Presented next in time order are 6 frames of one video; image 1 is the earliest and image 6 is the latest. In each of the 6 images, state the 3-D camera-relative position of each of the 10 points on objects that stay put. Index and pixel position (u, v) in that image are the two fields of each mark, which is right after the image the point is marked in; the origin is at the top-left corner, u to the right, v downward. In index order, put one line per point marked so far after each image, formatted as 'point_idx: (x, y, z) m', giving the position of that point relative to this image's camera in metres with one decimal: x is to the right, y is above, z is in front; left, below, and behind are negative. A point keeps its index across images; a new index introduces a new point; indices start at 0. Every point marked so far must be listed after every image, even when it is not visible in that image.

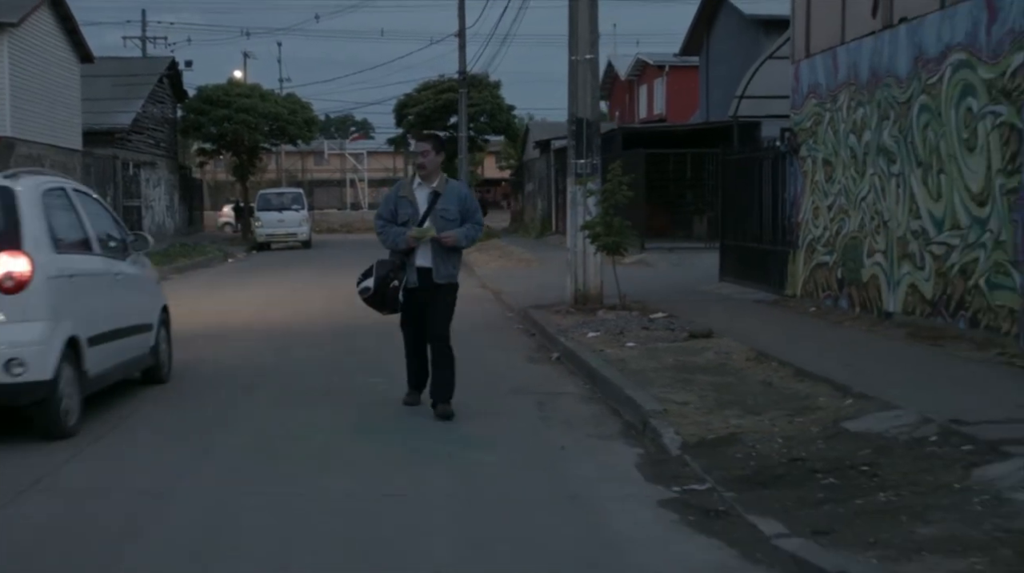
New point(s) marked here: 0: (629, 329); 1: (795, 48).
0: (+1.2, -0.4, +14.3) m
1: (+3.6, +3.1, +17.4) m
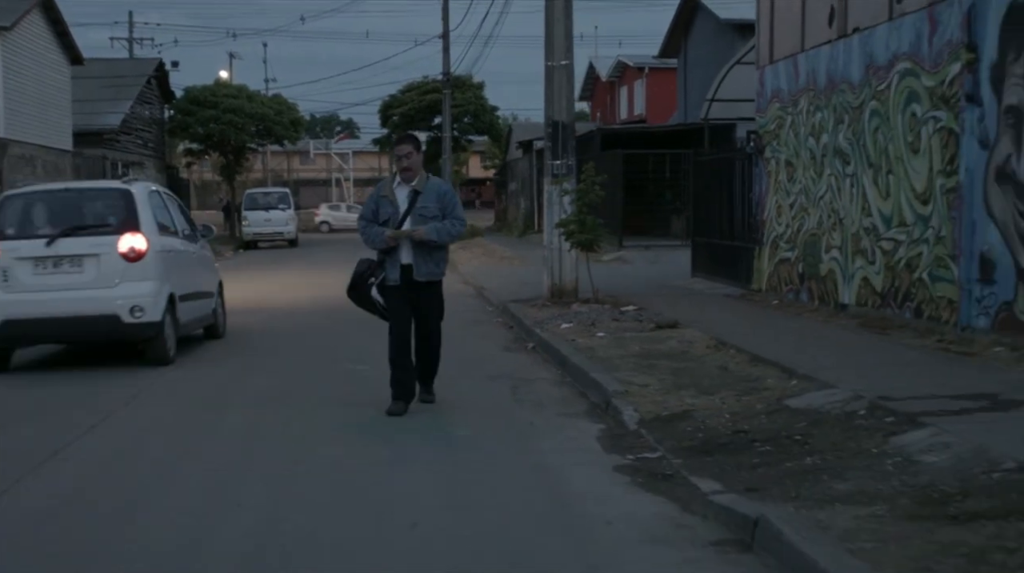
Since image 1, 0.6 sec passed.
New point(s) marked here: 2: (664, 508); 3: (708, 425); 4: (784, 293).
0: (+1.0, -0.4, +15.2) m
1: (+3.3, +3.1, +18.4) m
2: (+0.8, -1.1, +7.0) m
3: (+1.3, -0.9, +9.1) m
4: (+3.5, -0.1, +17.3) m
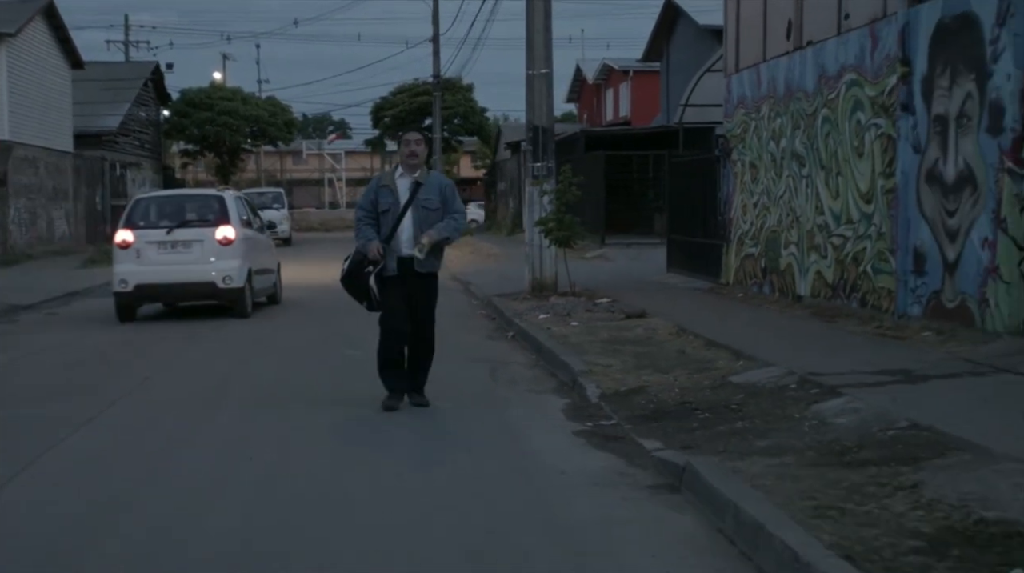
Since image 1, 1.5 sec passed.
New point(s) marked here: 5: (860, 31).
0: (+0.8, -0.3, +16.4) m
1: (+3.1, +3.2, +19.6) m
2: (+0.6, -1.1, +8.3) m
3: (+1.1, -0.8, +10.3) m
4: (+3.2, 0.0, +18.6) m
5: (+3.7, +2.7, +14.3) m
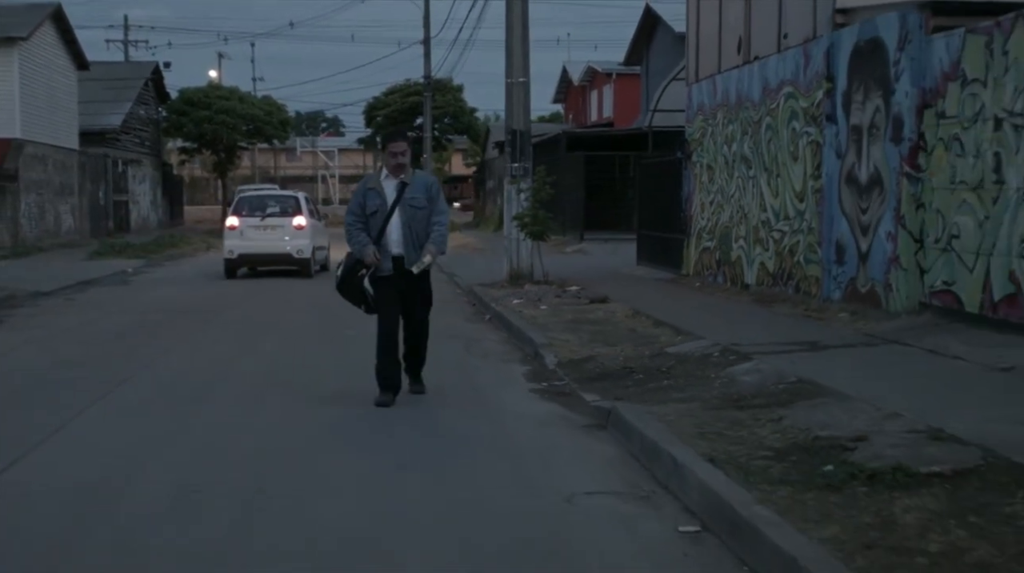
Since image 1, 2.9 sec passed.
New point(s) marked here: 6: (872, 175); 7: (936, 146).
0: (+0.4, -0.1, +18.3) m
1: (+2.8, +3.4, +21.5) m
2: (+0.3, -0.9, +10.2) m
3: (+0.8, -0.7, +12.2) m
4: (+2.9, +0.2, +20.5) m
5: (+3.4, +2.8, +16.2) m
6: (+3.7, +1.1, +13.8) m
7: (+3.9, +1.3, +12.6) m
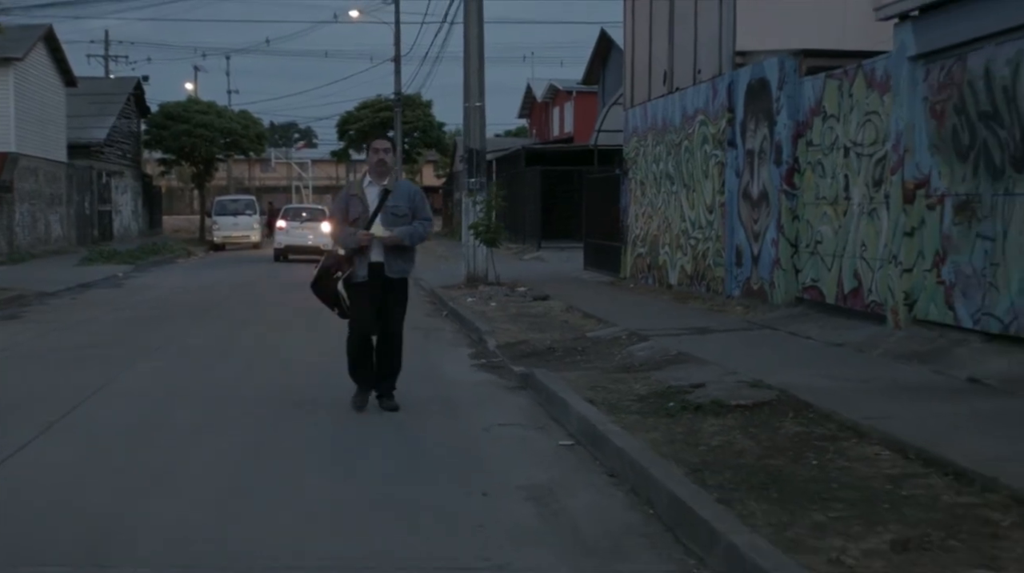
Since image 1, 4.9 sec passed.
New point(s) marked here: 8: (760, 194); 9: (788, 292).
0: (-0.3, -0.1, +21.1) m
1: (+2.0, +3.3, +24.3) m
2: (-0.2, -0.9, +12.9) m
3: (+0.3, -0.6, +14.9) m
4: (+2.2, +0.1, +23.3) m
5: (+2.7, +2.8, +19.0) m
6: (+3.0, +1.2, +16.6) m
7: (+3.3, +1.3, +15.4) m
8: (+3.0, +1.1, +16.7) m
9: (+3.2, -0.1, +15.8) m
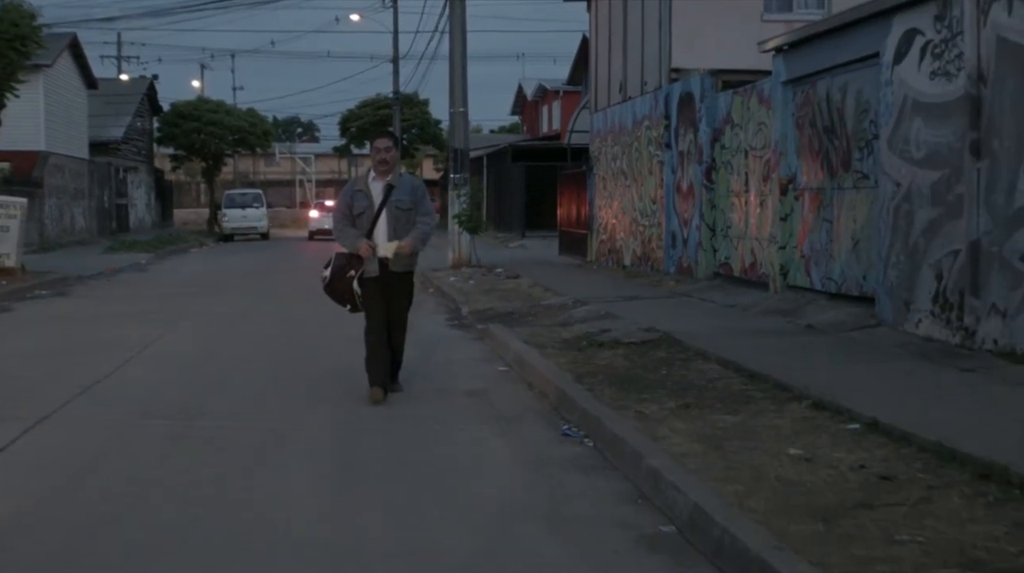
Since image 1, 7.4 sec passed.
0: (-0.7, +0.2, +24.6) m
1: (+1.6, +3.7, +27.8) m
2: (-0.6, -0.6, +16.4) m
3: (-0.2, -0.3, +18.4) m
4: (+1.8, +0.5, +26.8) m
5: (+2.3, +3.2, +22.5) m
6: (+2.6, +1.5, +20.1) m
7: (+2.9, +1.7, +18.9) m
8: (+2.6, +1.5, +20.2) m
9: (+2.8, +0.3, +19.3) m
